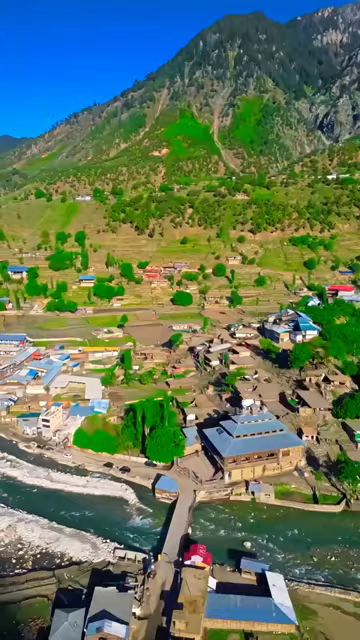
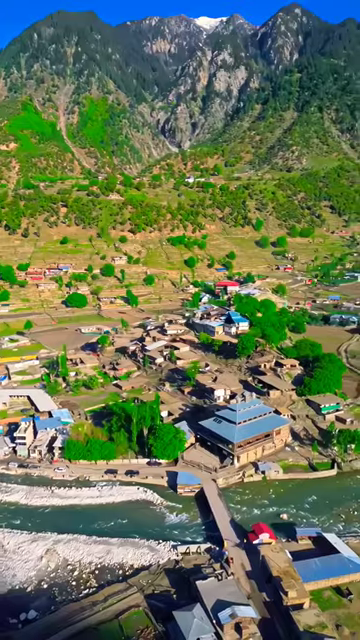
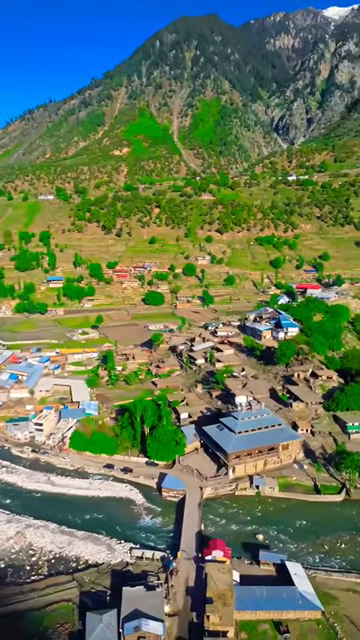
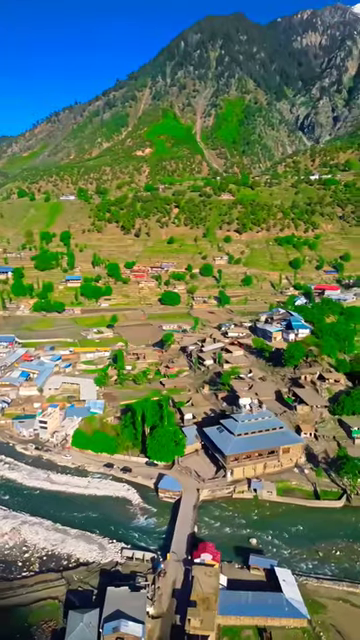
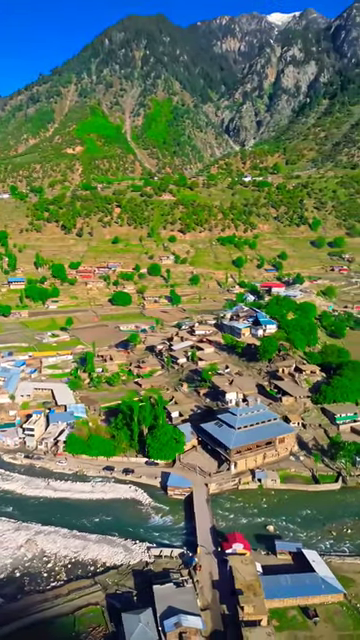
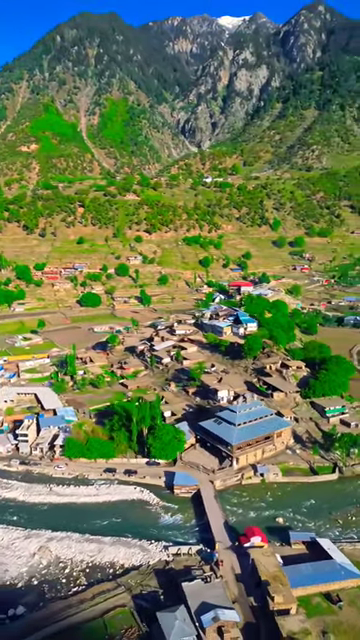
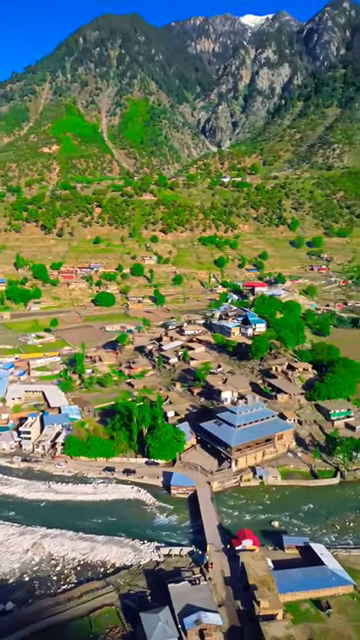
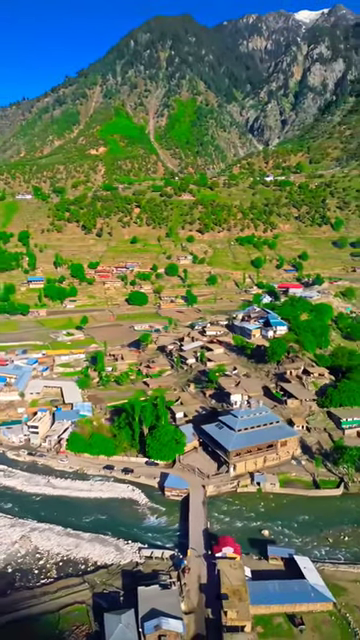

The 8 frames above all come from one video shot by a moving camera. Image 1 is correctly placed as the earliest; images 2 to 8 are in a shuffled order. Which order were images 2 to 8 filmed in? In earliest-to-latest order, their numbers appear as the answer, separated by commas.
4, 3, 8, 5, 7, 6, 2
